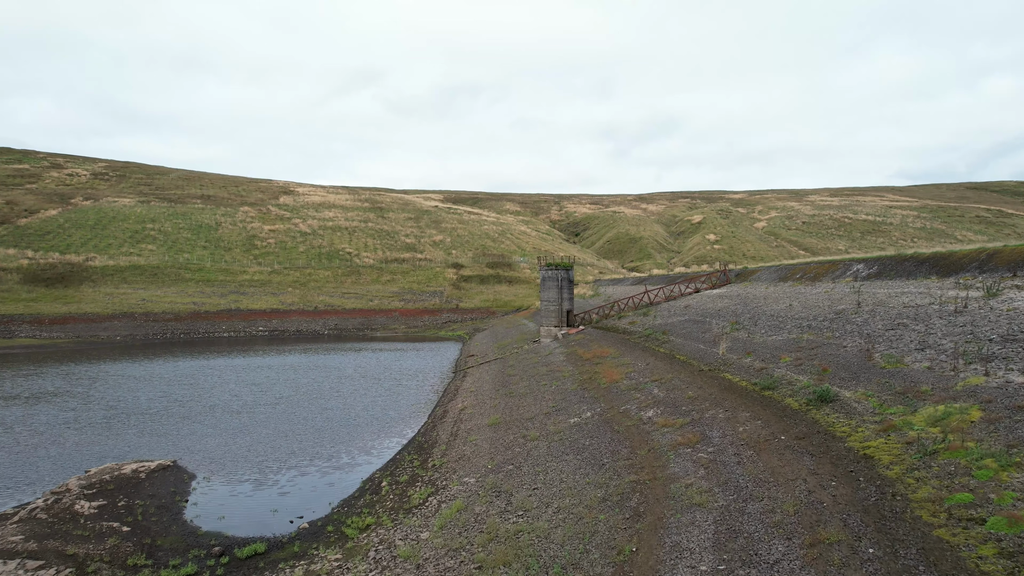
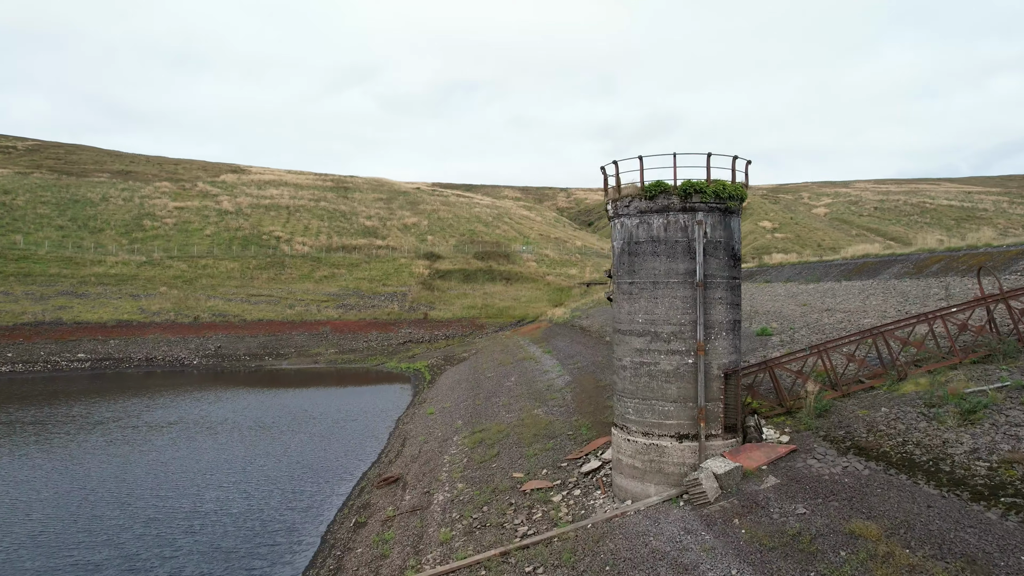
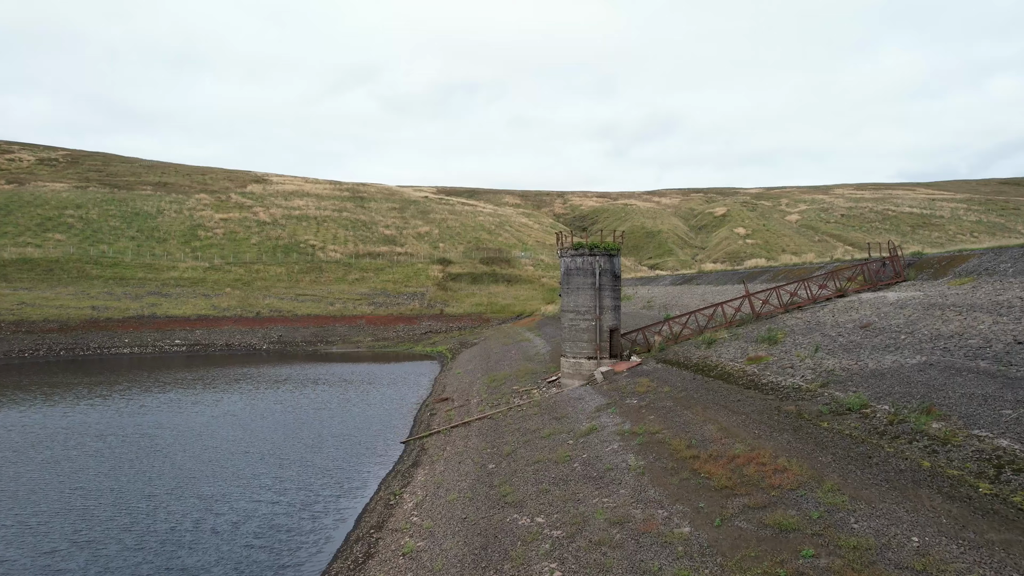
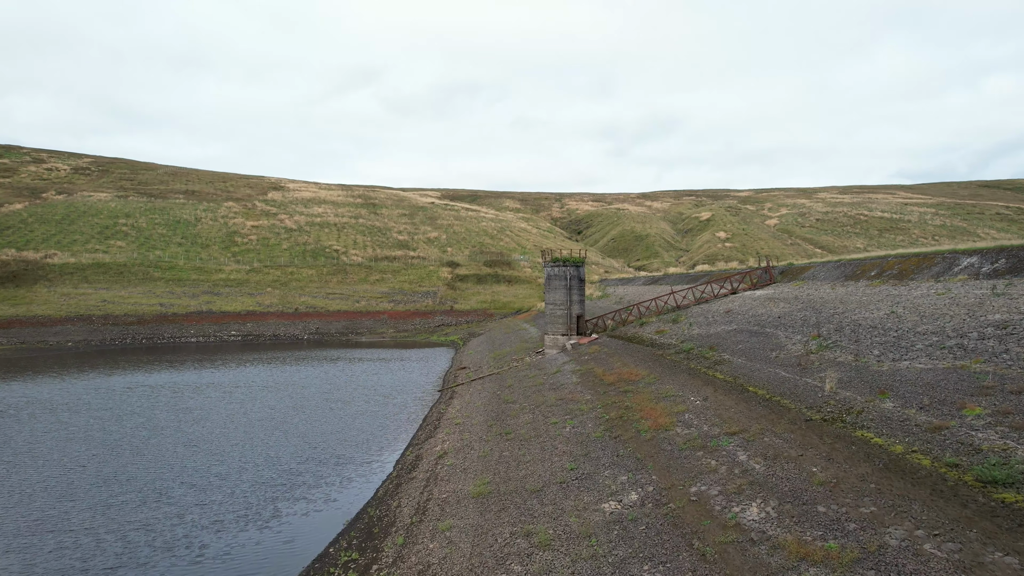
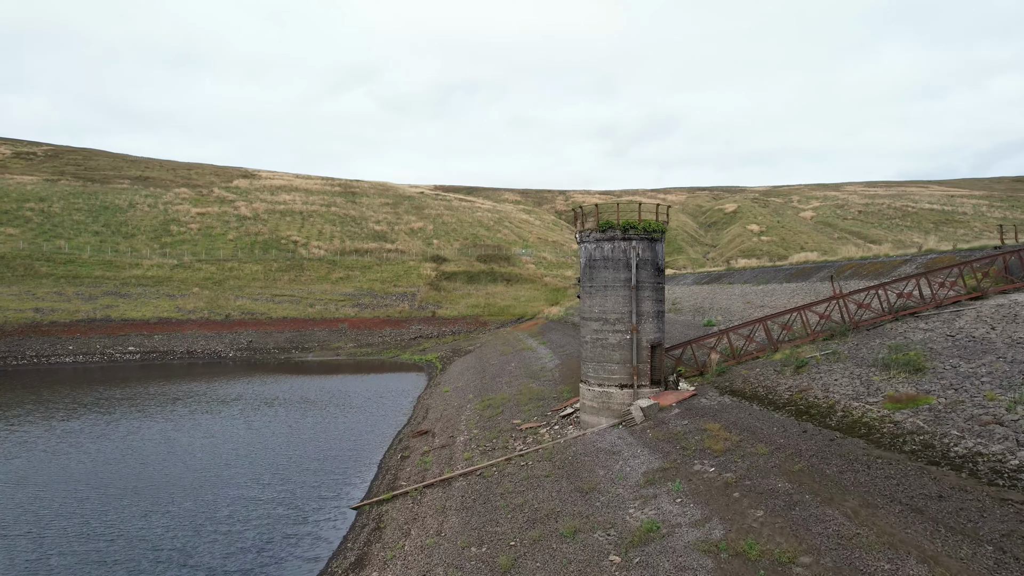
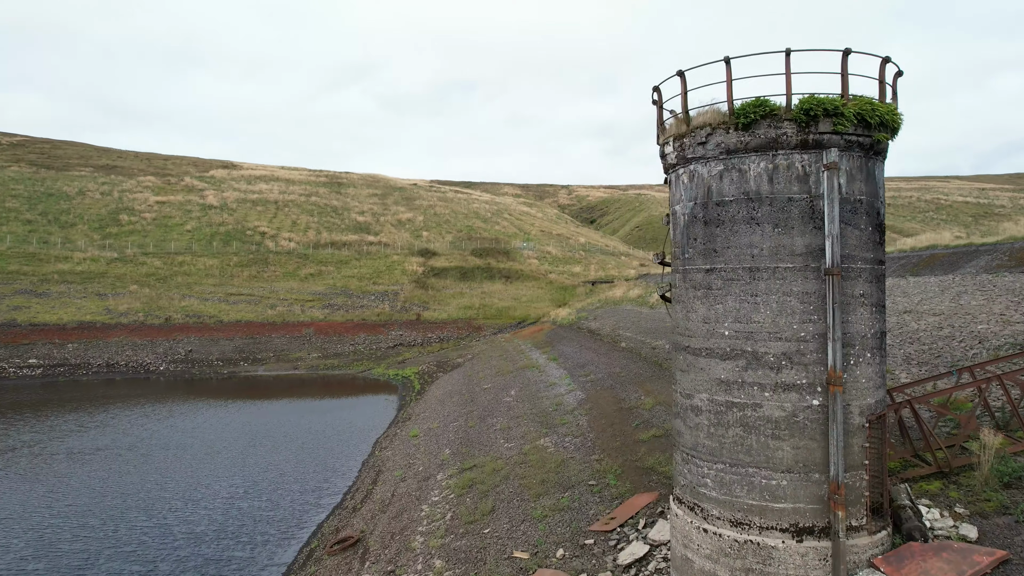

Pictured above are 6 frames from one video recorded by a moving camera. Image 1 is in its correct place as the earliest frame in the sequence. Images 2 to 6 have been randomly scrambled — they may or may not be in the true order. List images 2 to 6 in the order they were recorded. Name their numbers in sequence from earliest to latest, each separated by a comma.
4, 3, 5, 2, 6
